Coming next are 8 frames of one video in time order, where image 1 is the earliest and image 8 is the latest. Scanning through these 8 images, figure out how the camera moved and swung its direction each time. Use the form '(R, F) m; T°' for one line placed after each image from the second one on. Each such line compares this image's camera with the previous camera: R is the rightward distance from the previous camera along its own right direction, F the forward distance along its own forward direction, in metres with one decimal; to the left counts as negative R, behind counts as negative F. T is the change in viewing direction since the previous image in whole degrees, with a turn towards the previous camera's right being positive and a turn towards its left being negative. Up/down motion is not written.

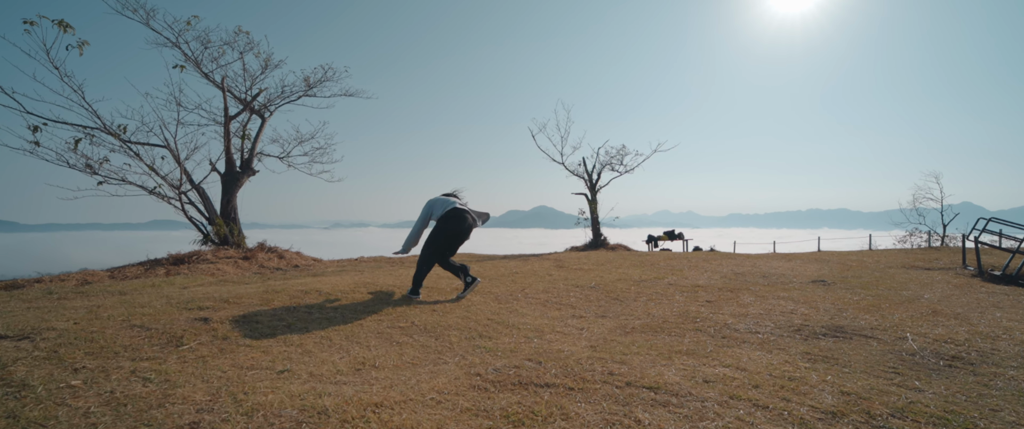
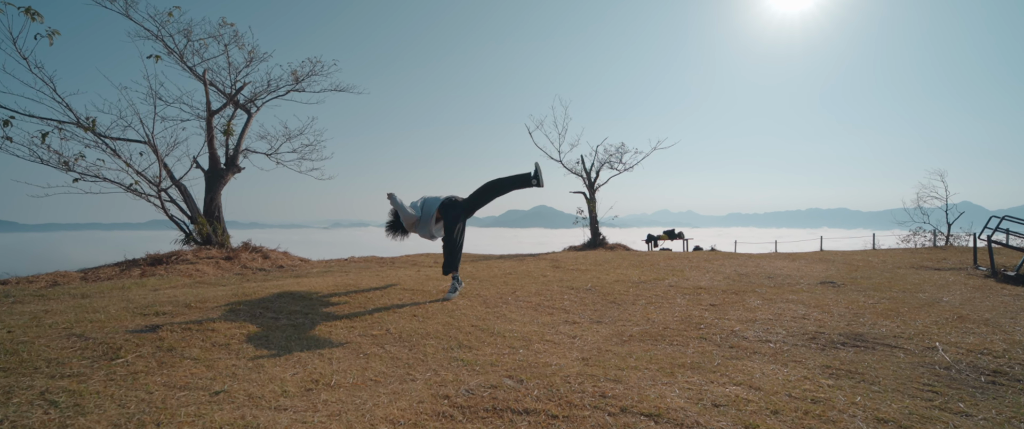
(+0.1, +0.4) m; 0°
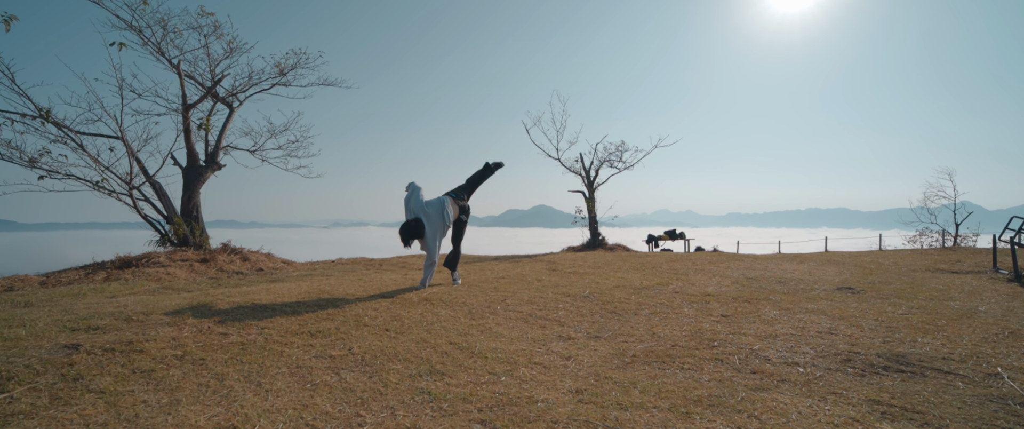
(+0.1, +0.6) m; 0°
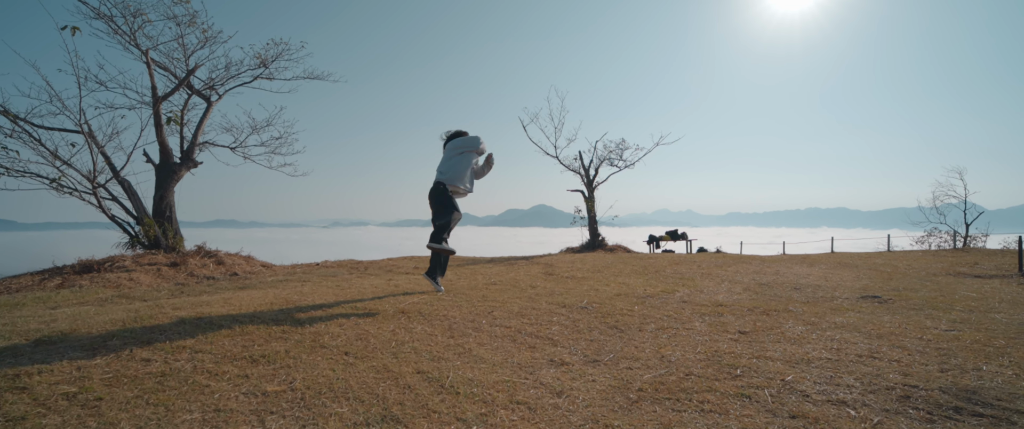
(+0.1, +0.6) m; 0°
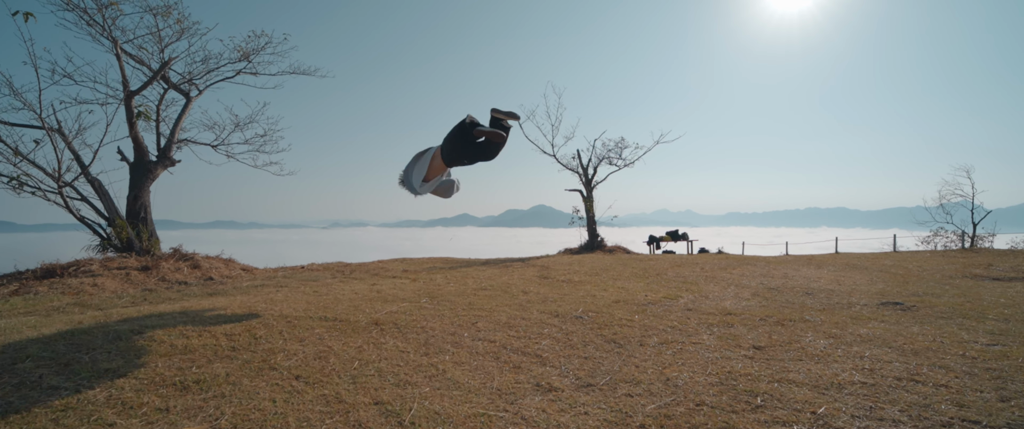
(+0.1, +0.5) m; 0°
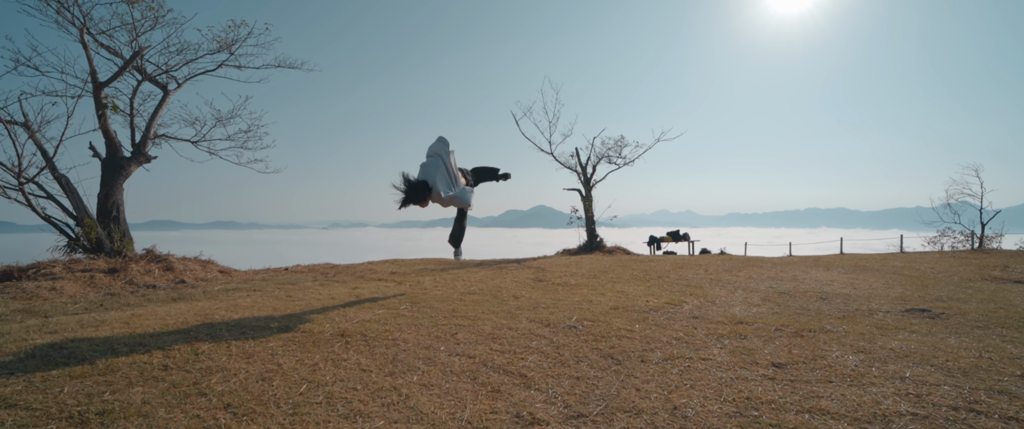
(+0.1, +0.5) m; 0°
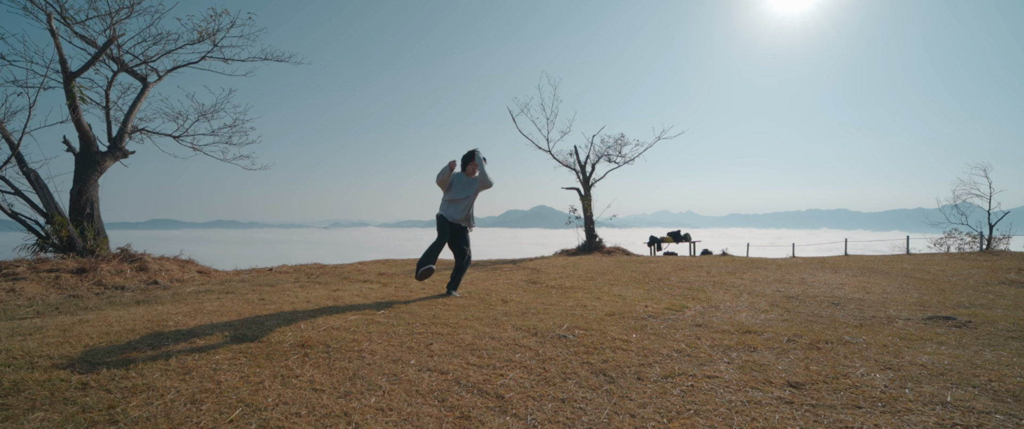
(+0.1, +0.4) m; 0°
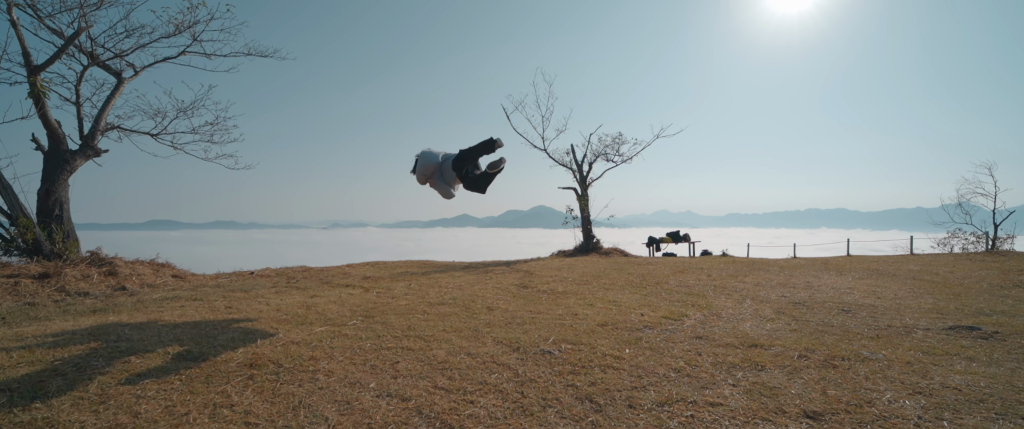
(+0.2, +0.4) m; 0°
